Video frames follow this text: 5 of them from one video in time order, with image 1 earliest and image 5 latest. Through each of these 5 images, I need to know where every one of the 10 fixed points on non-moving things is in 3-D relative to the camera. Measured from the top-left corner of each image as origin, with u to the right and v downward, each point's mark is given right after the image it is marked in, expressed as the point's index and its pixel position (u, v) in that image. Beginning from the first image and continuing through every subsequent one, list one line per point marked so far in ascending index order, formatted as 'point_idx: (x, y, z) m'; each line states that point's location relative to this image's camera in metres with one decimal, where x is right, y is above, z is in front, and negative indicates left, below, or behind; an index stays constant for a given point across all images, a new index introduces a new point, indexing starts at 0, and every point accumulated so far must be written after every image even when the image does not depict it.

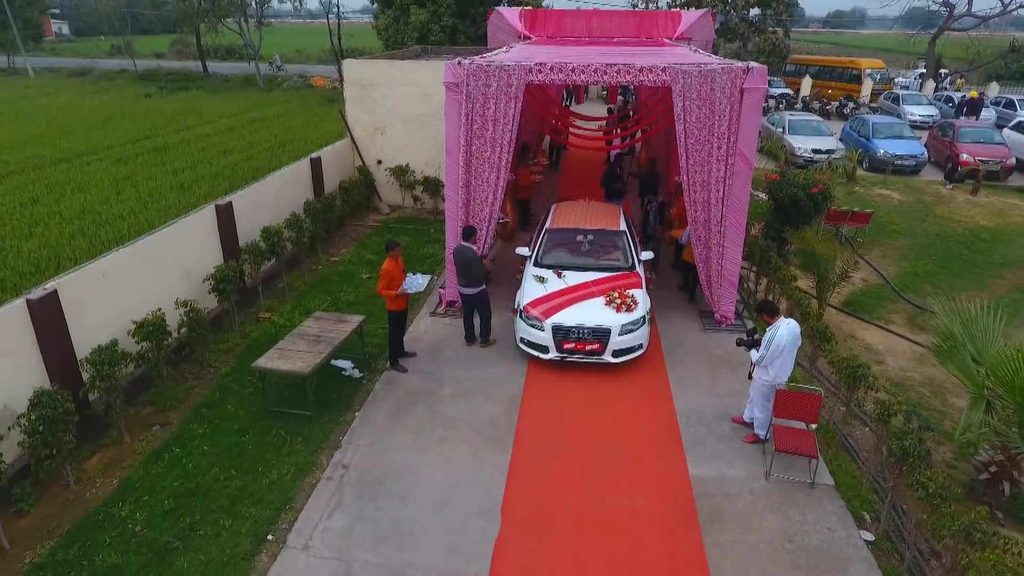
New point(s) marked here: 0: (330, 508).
0: (-1.2, -1.5, +4.4) m
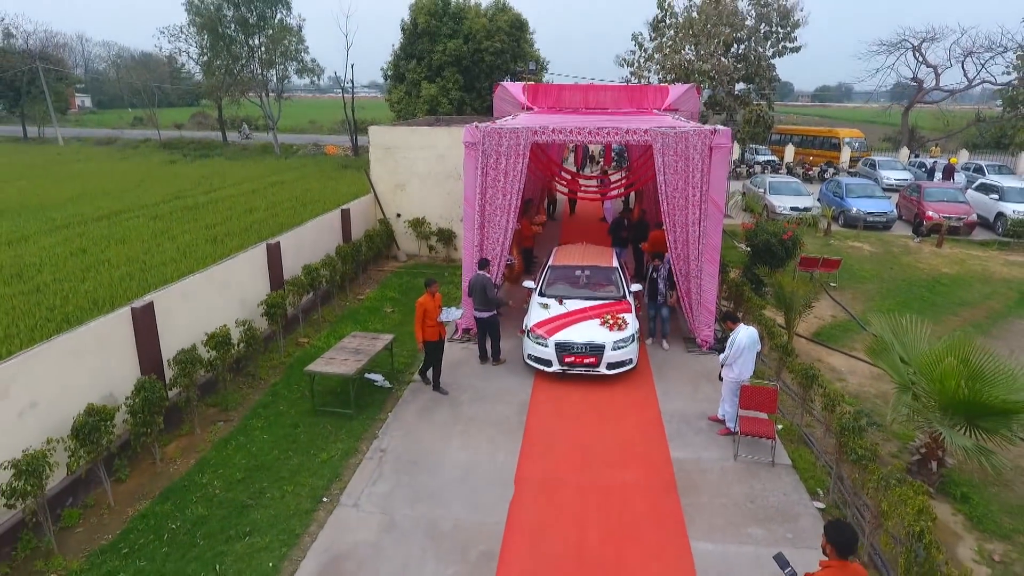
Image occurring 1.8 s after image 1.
0: (-1.1, -1.6, +5.3) m
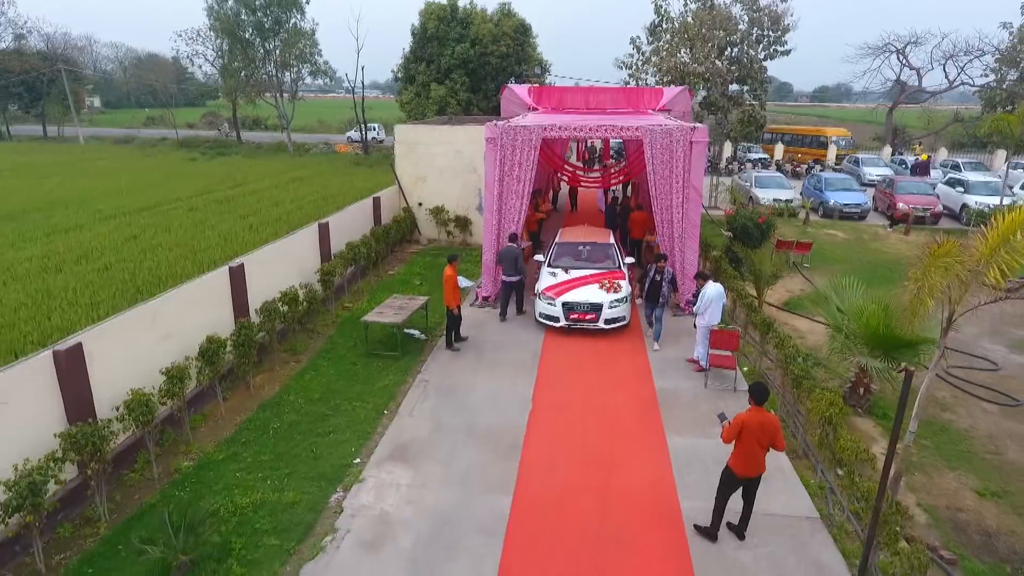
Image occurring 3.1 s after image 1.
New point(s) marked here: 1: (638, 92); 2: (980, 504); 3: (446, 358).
0: (-1.0, -1.2, +6.7) m
1: (+3.4, +5.3, +17.1) m
2: (+4.0, -1.8, +5.4) m
3: (-0.8, -0.9, +7.8) m
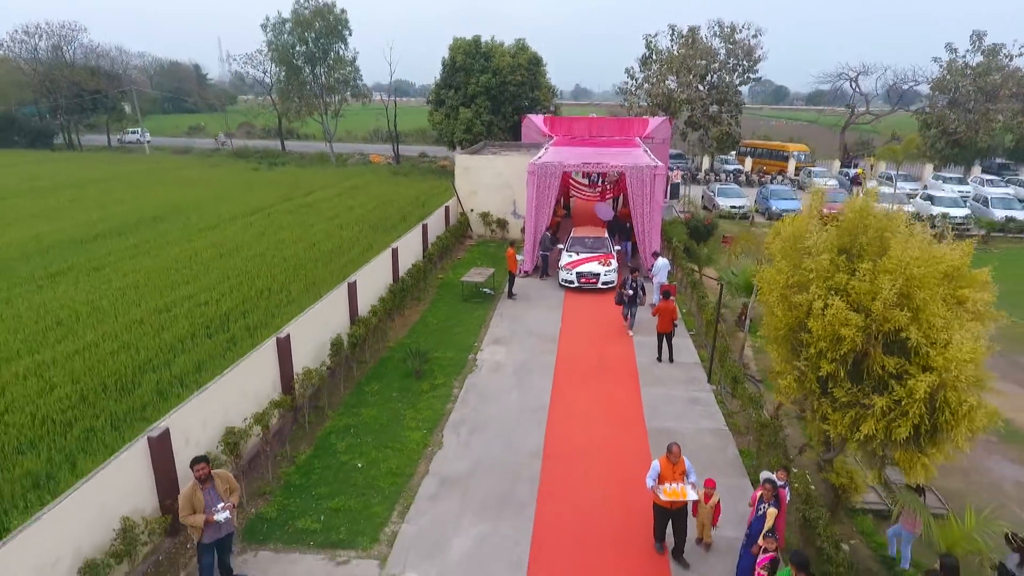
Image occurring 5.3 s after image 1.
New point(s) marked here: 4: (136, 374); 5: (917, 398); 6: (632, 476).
0: (-0.2, -0.6, +12.3) m
1: (+4.1, +5.8, +22.6) m
2: (+4.7, -1.3, +10.9) m
3: (-0.1, -0.3, +13.3) m
4: (-6.1, -1.4, +10.3) m
5: (+3.3, -0.9, +5.2) m
6: (+1.4, -2.2, +7.5) m
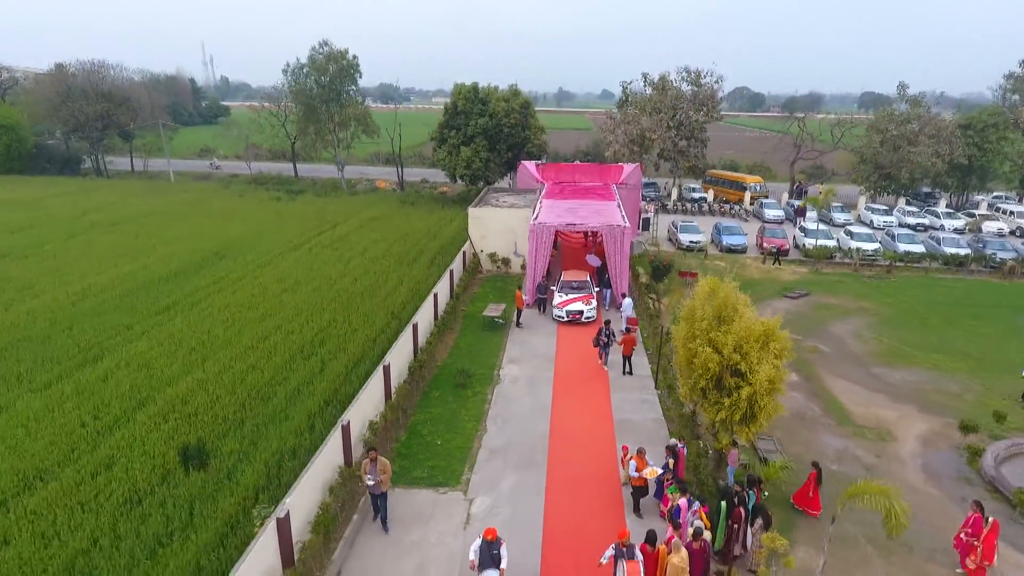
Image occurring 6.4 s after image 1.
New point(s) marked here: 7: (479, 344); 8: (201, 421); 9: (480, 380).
0: (0.0, -1.6, +17.2) m
1: (+4.1, +5.0, +27.6) m
2: (+5.0, -2.2, +15.9) m
3: (+0.2, -1.2, +18.2) m
4: (-5.8, -2.3, +15.0) m
5: (+3.7, -1.7, +10.2) m
6: (+1.8, -3.1, +12.4) m
7: (-0.9, -1.5, +17.2) m
8: (-6.6, -2.8, +13.5) m
9: (-0.8, -2.2, +15.0) m
